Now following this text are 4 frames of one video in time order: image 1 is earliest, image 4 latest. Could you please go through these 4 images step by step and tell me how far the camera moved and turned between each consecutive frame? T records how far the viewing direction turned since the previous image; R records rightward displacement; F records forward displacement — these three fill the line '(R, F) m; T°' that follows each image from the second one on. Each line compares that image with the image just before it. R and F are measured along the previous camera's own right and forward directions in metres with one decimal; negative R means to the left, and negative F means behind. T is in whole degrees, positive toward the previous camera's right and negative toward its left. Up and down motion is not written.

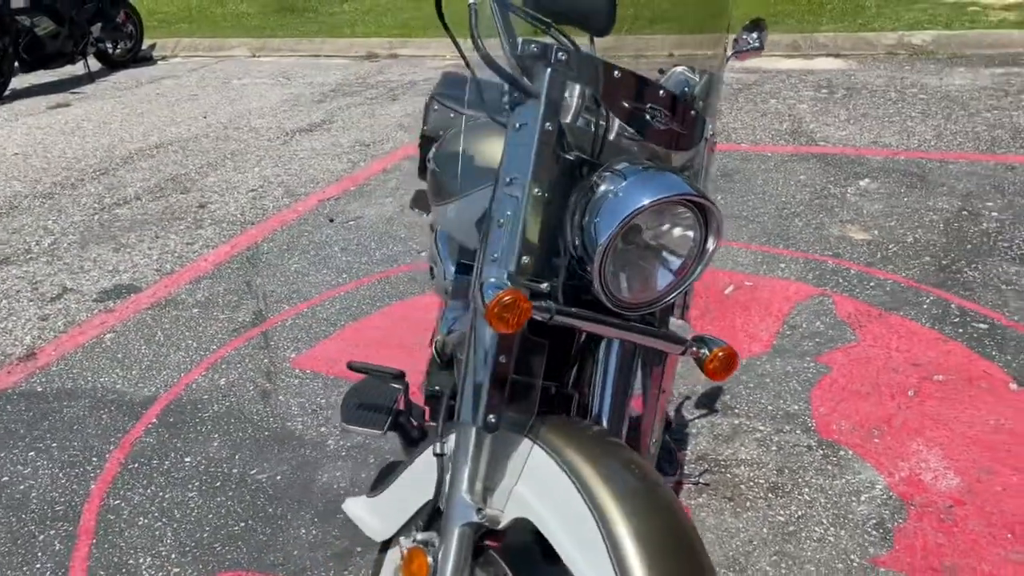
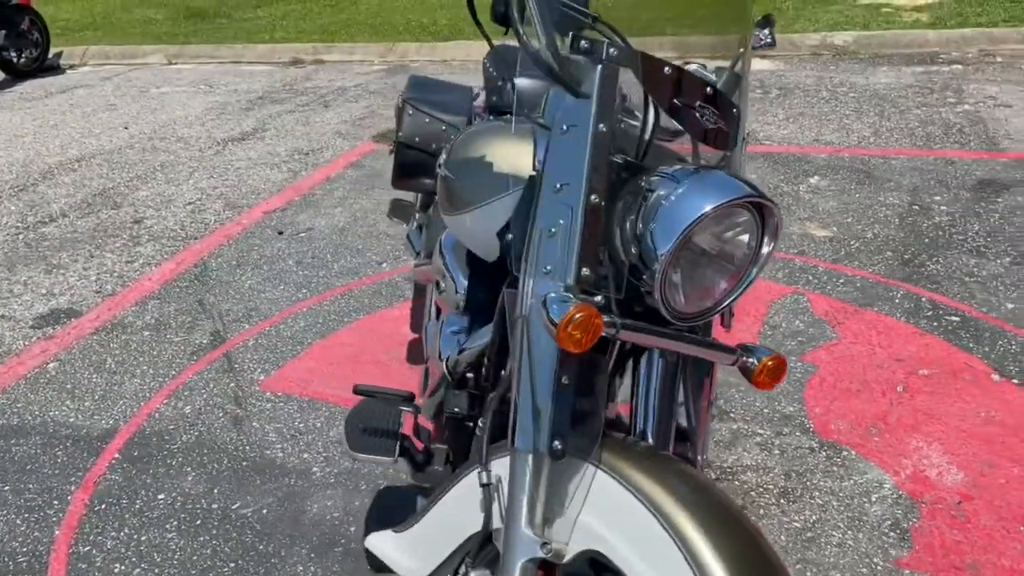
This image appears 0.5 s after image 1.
(-0.3, +0.1) m; +5°
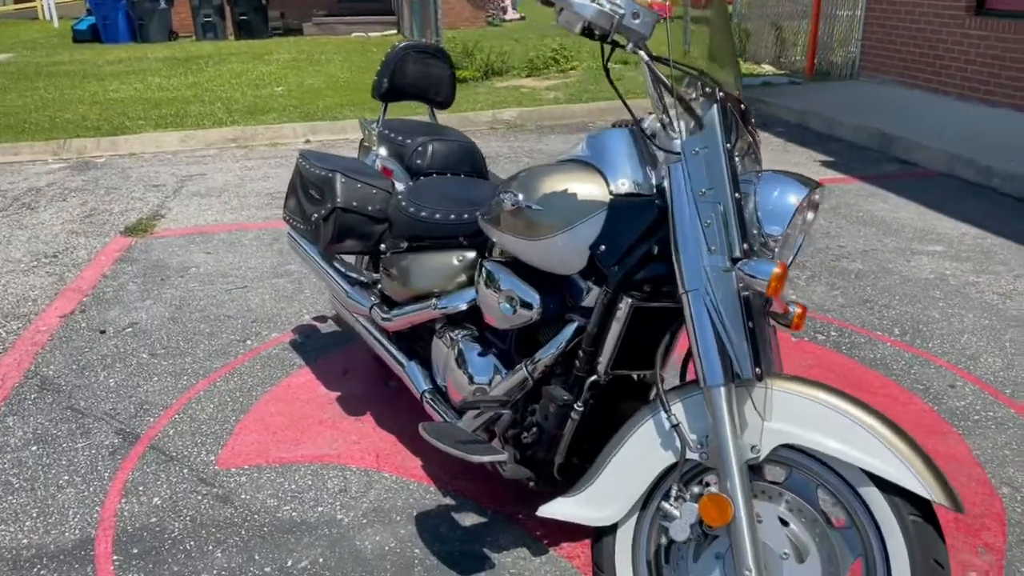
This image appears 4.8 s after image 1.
(-1.4, -0.2) m; +25°
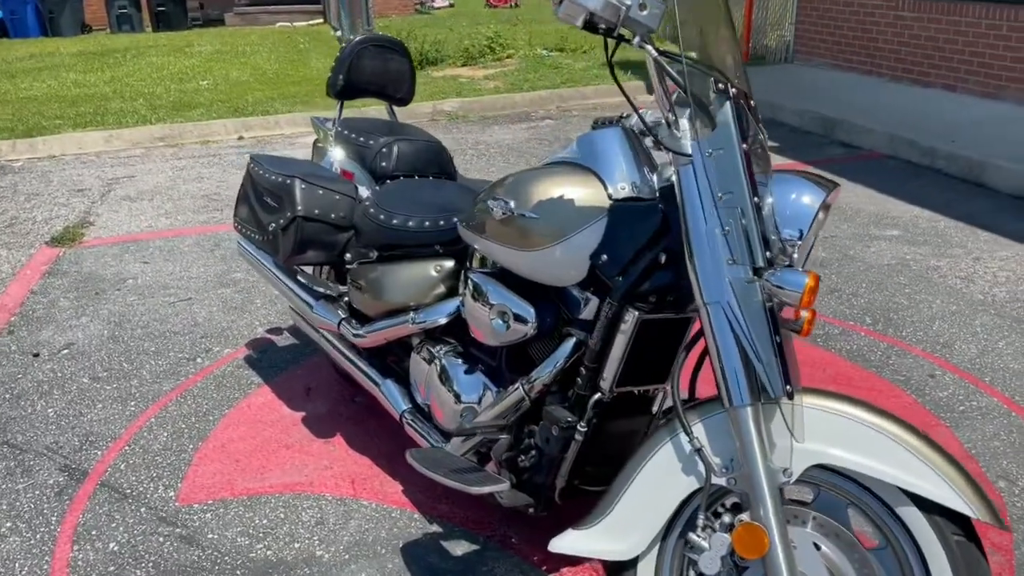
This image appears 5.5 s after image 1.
(-0.2, +0.2) m; +4°
